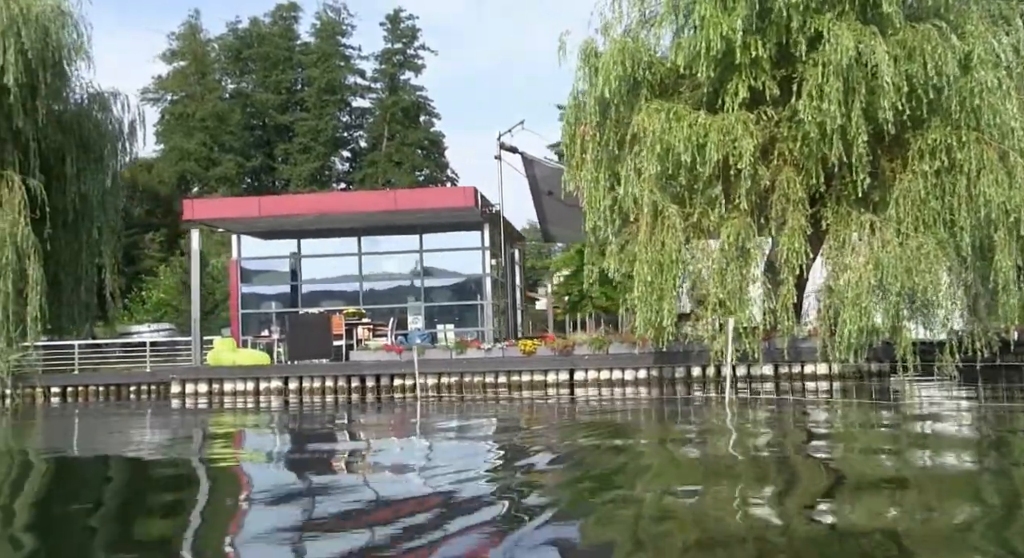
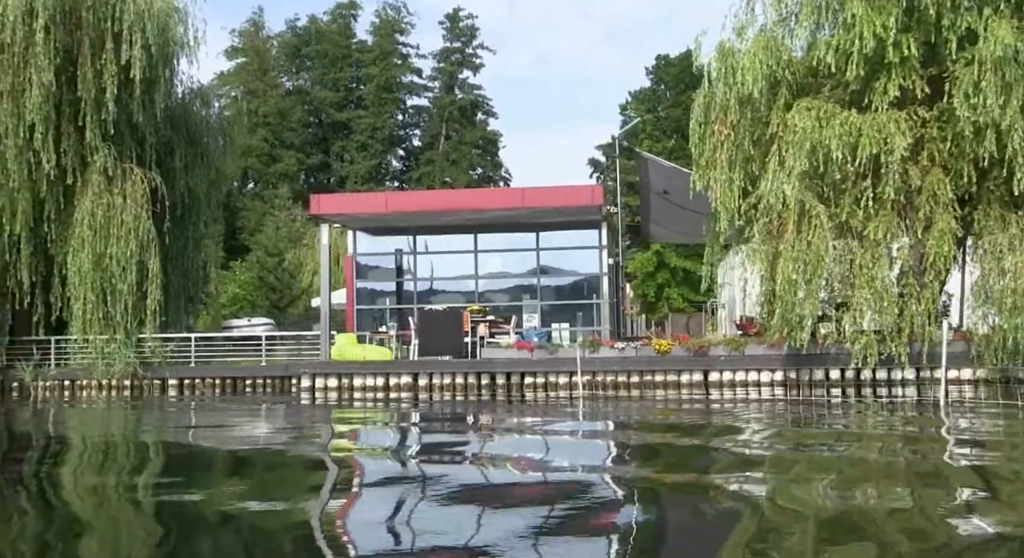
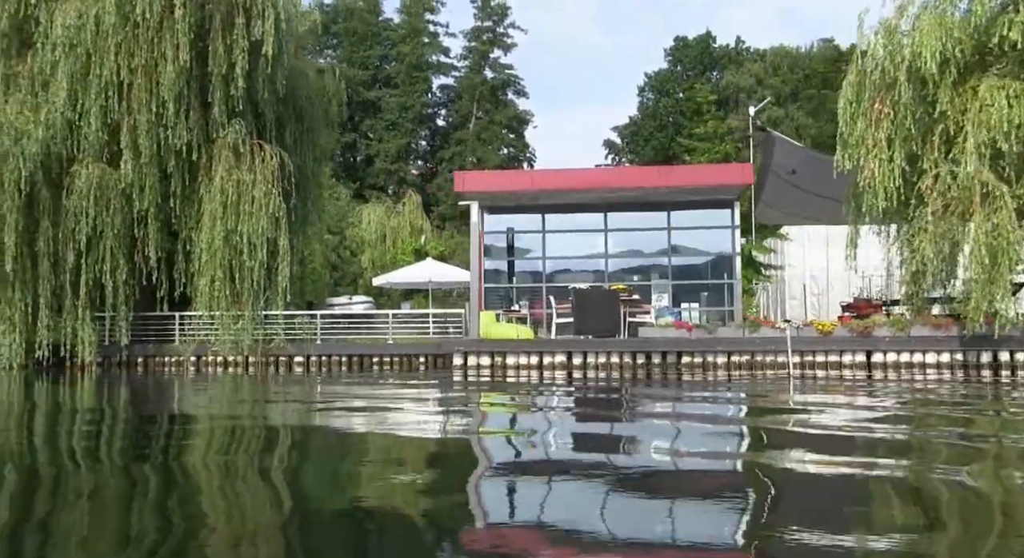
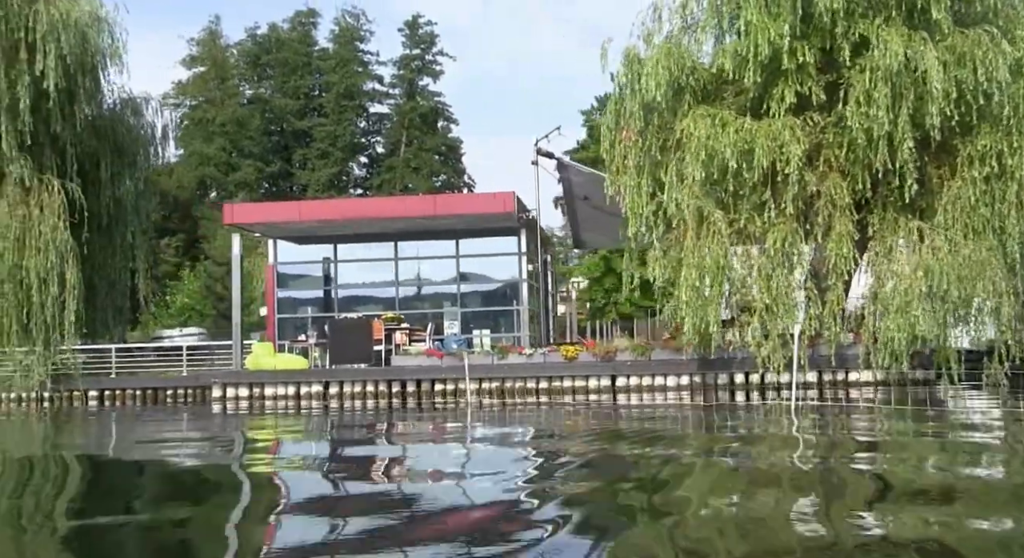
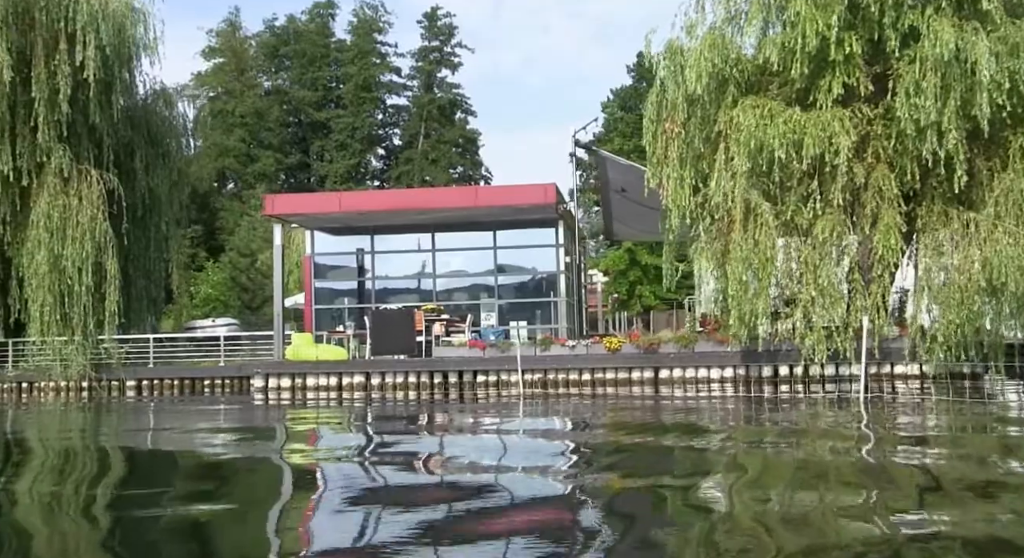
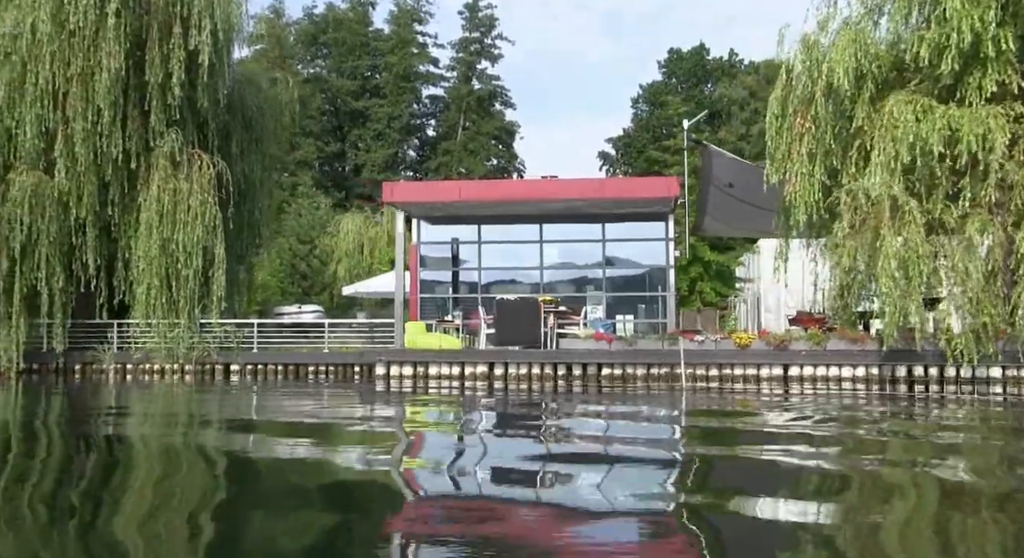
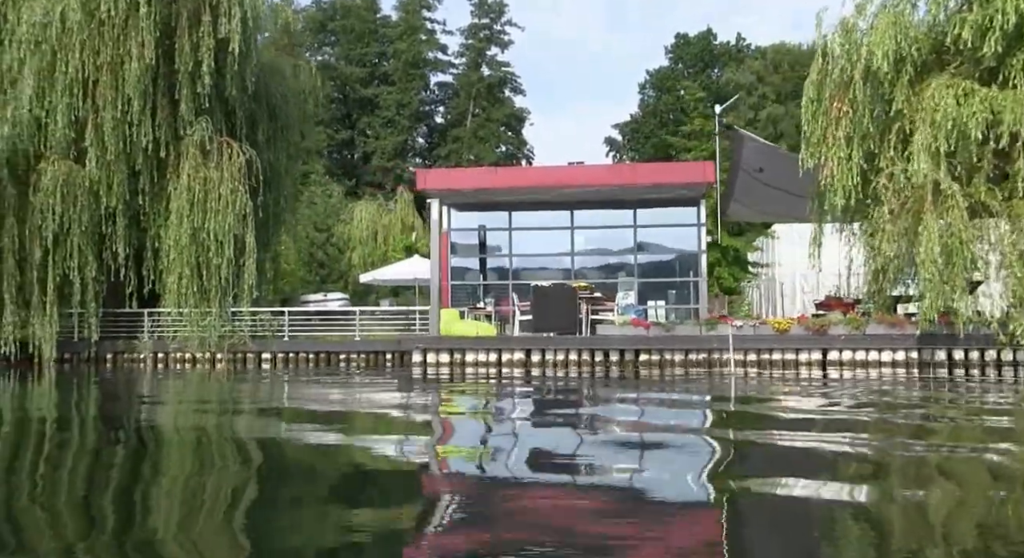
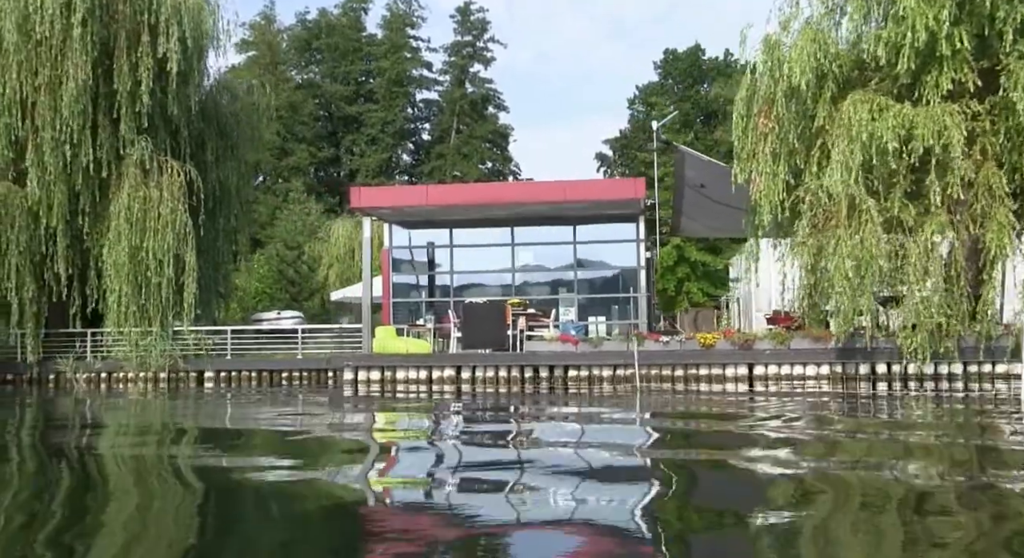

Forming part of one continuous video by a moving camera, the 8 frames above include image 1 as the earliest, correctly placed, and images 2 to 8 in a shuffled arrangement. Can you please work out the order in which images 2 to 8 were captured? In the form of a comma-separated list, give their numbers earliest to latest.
4, 5, 2, 8, 6, 7, 3
